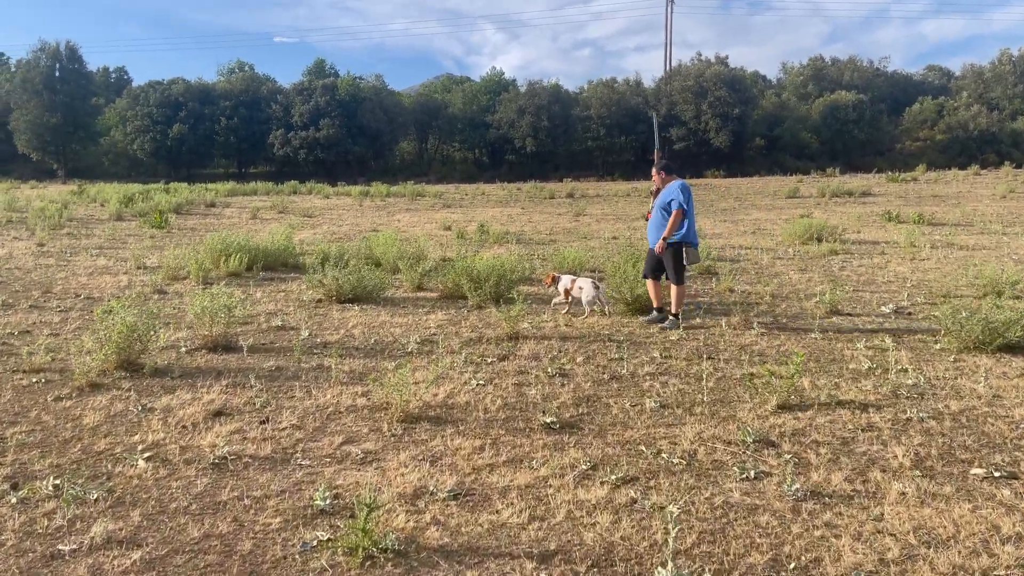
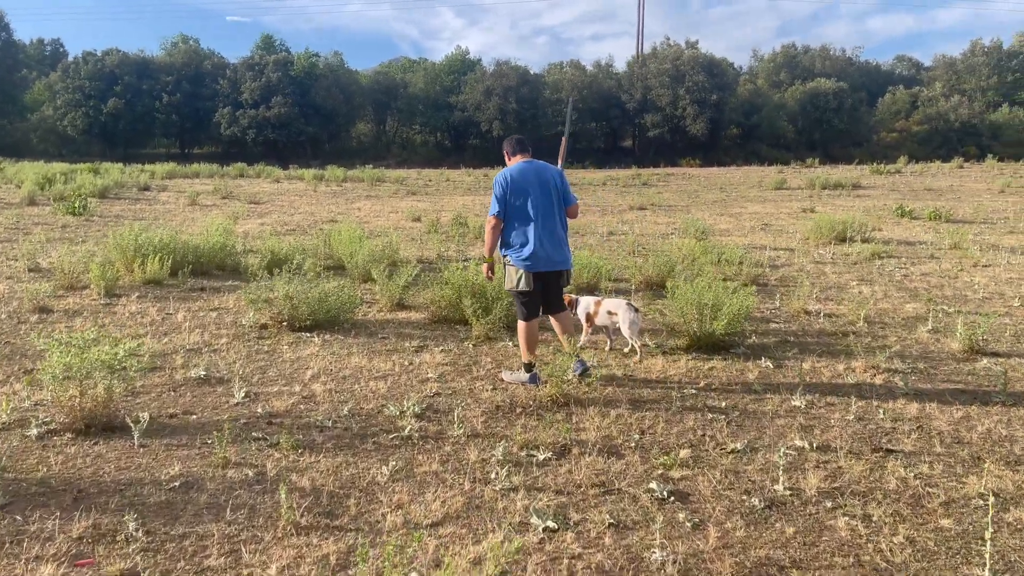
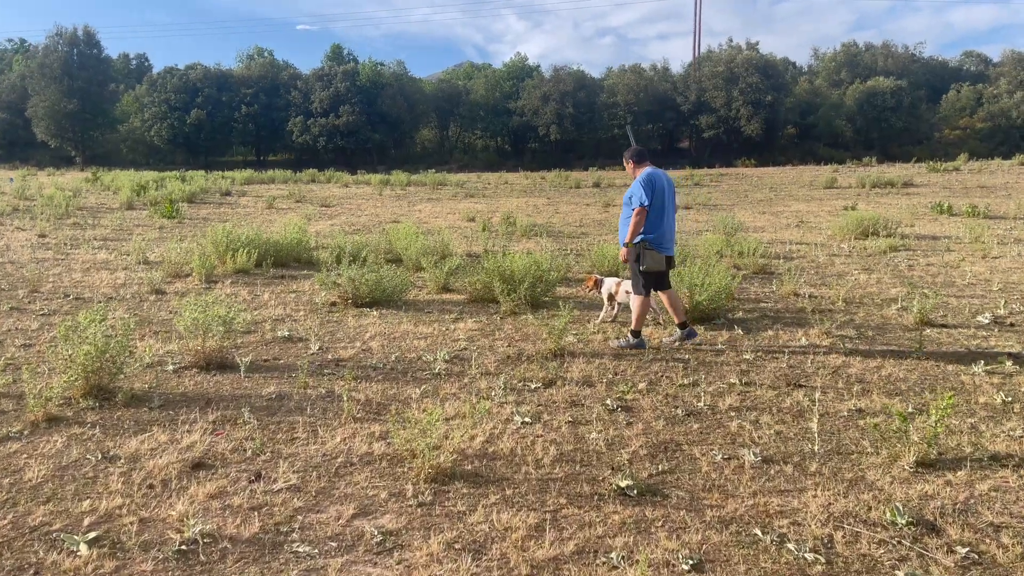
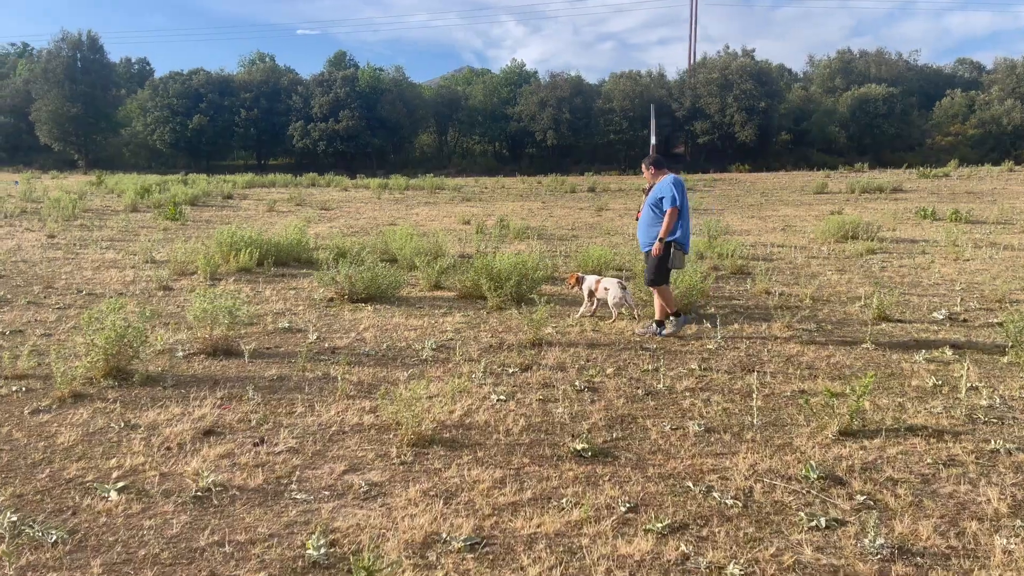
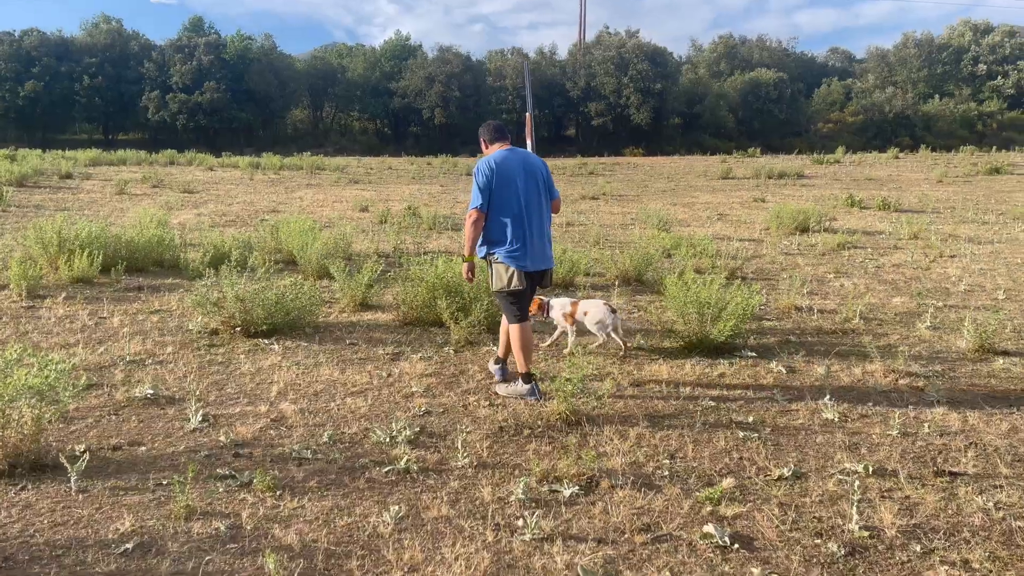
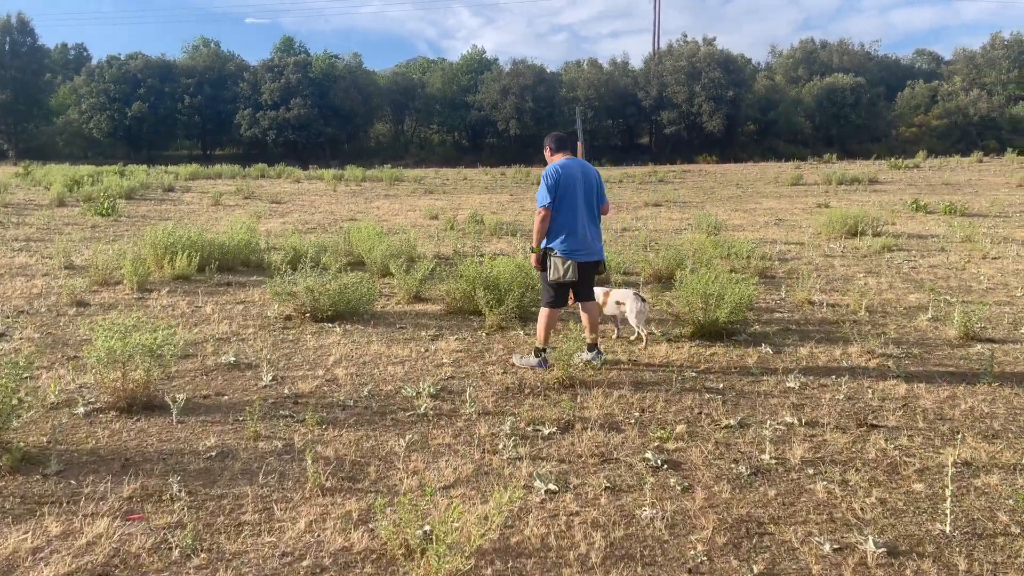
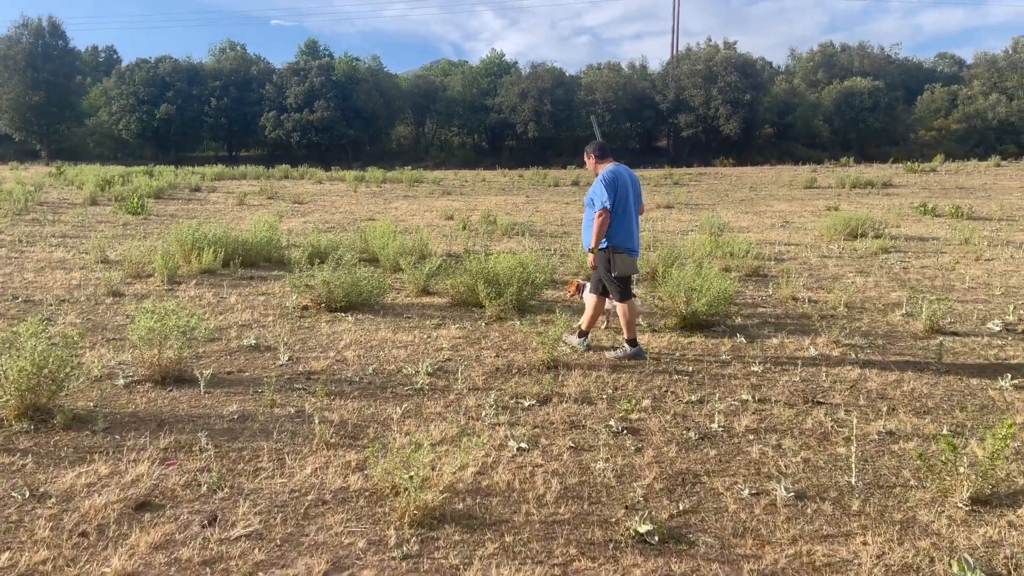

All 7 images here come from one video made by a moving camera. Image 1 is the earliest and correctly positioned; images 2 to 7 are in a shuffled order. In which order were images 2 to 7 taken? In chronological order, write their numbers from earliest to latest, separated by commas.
4, 3, 7, 6, 2, 5
